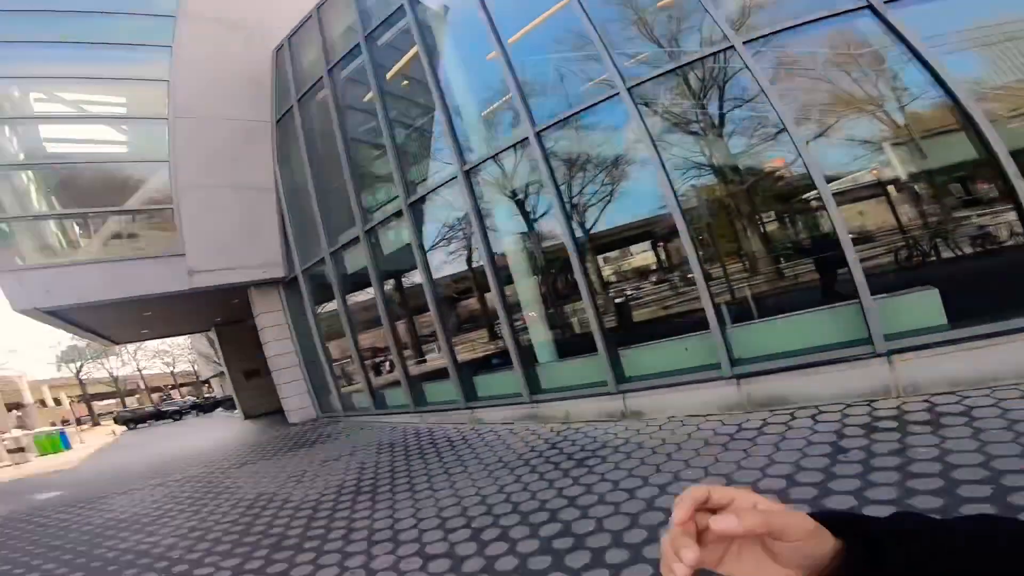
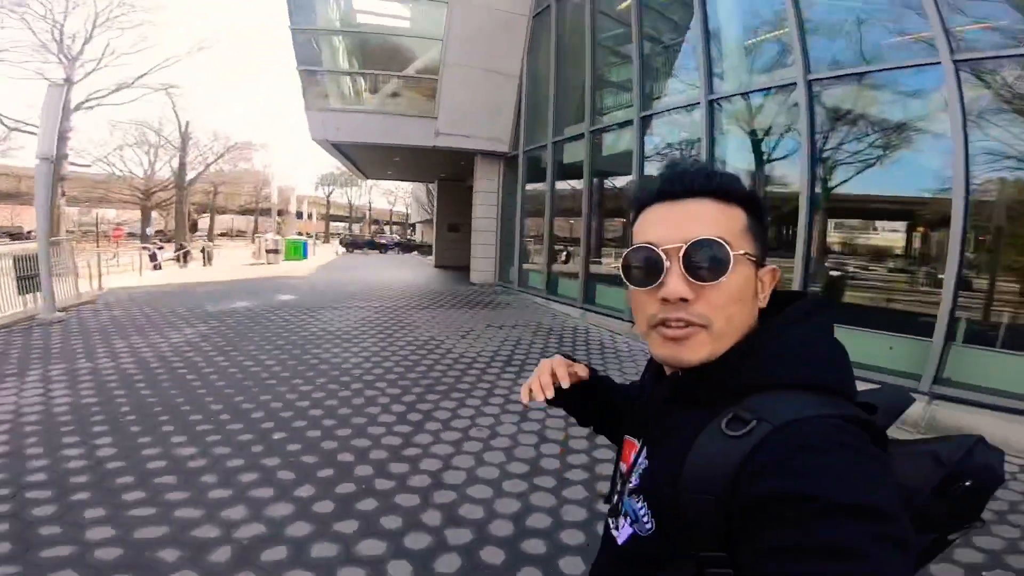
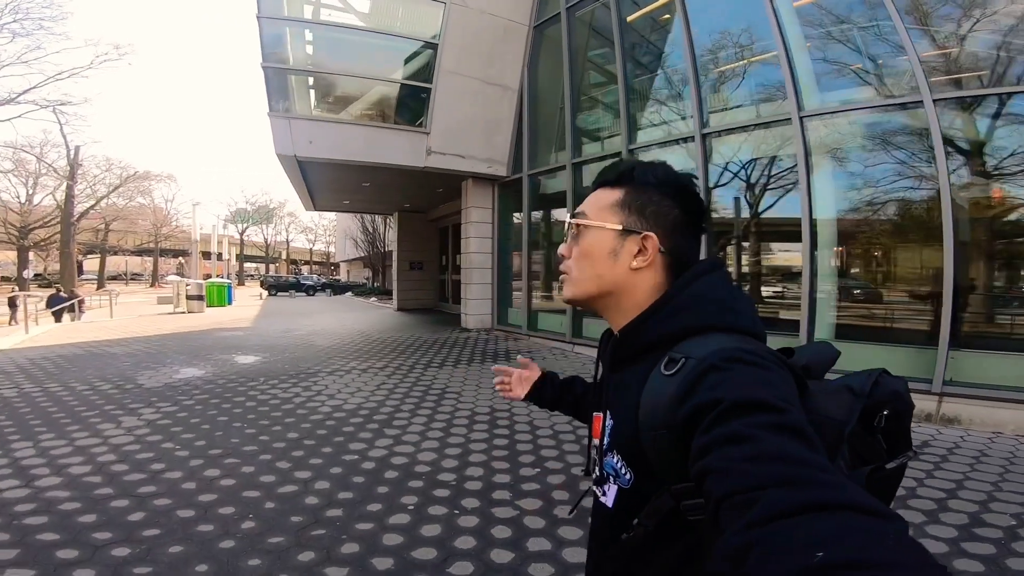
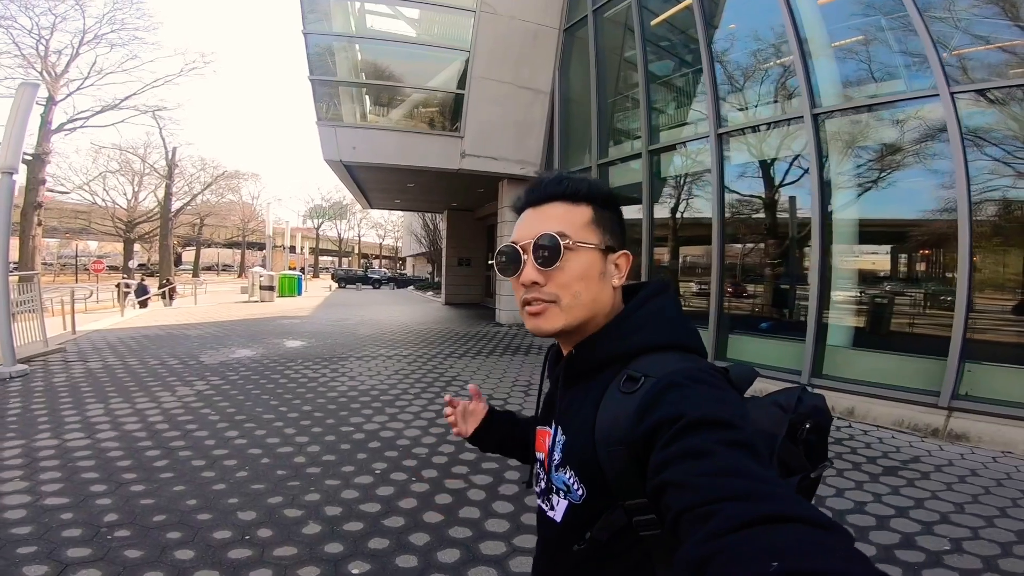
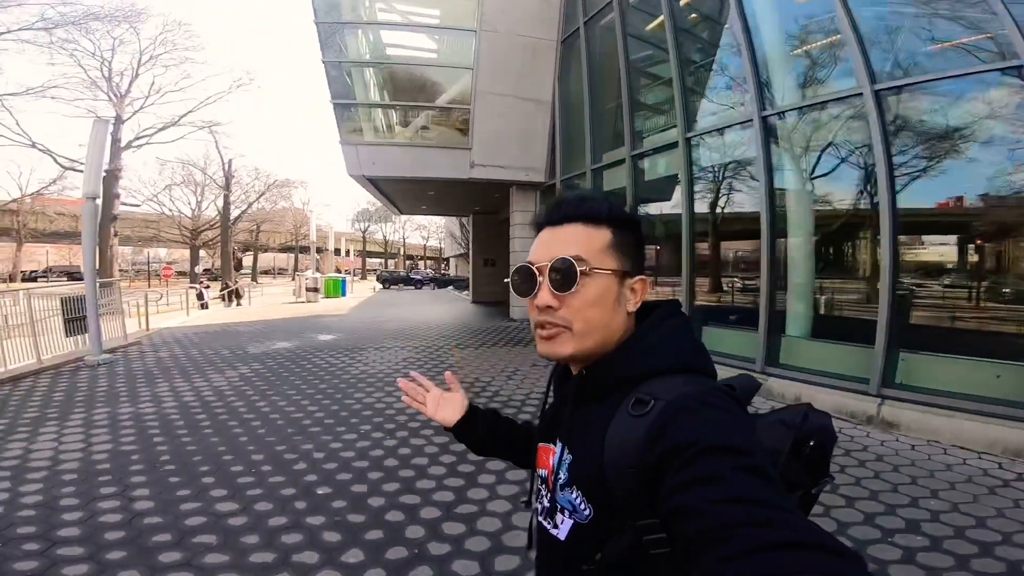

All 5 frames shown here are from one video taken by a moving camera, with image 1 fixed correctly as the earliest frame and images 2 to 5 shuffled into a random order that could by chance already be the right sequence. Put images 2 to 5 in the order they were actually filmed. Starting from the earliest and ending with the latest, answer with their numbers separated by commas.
2, 5, 4, 3
